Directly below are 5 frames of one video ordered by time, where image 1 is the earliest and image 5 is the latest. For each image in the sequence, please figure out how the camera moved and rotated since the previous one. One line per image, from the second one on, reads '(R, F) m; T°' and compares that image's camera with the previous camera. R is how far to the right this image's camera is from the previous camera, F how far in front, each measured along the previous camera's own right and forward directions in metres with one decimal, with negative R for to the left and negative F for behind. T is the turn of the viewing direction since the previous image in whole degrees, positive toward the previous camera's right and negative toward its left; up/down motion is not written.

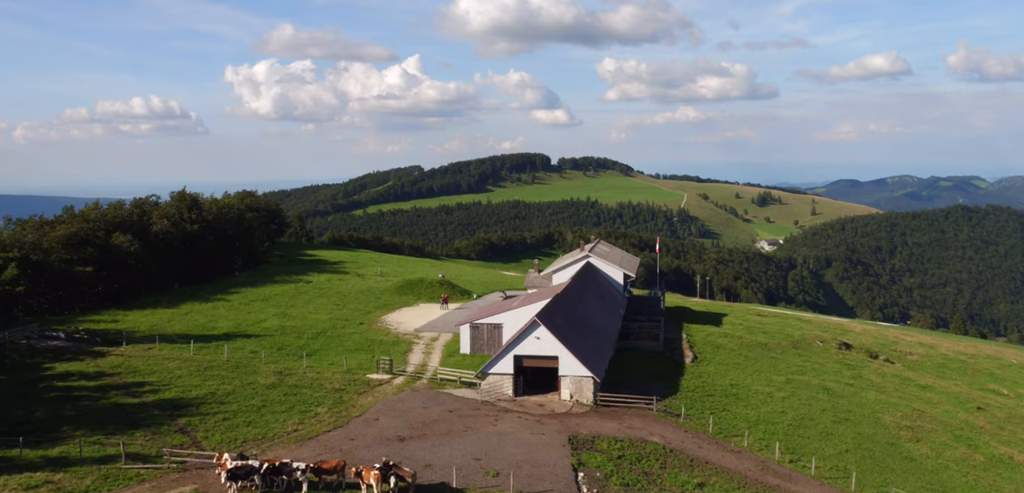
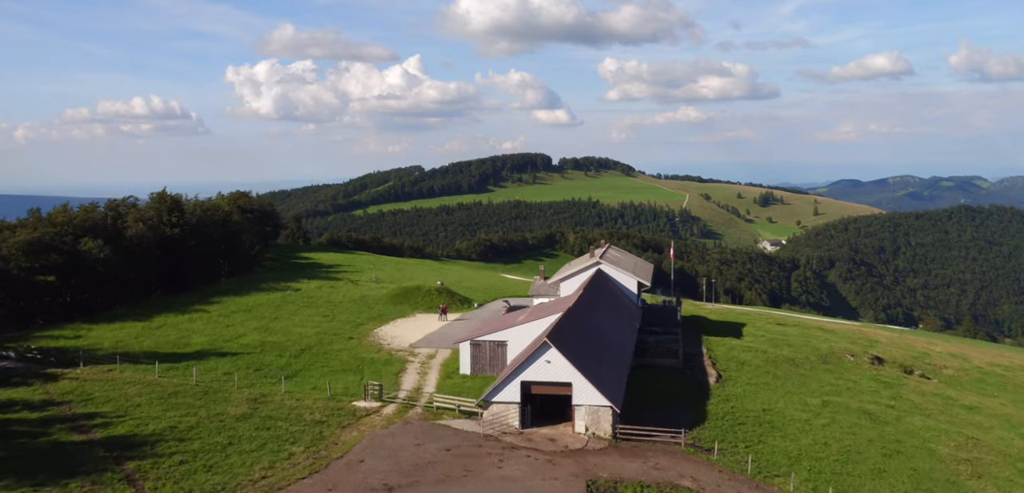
(-0.2, +5.8) m; 0°
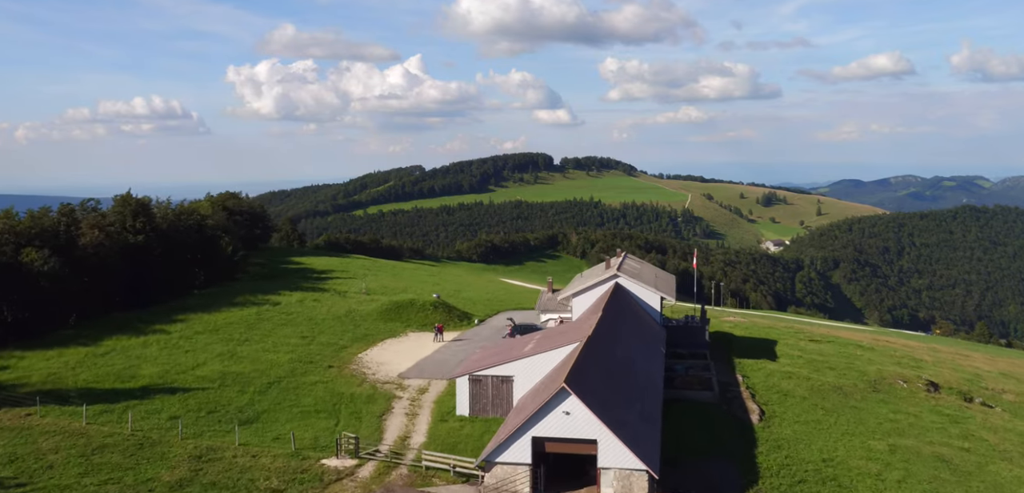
(-0.3, +8.3) m; 0°
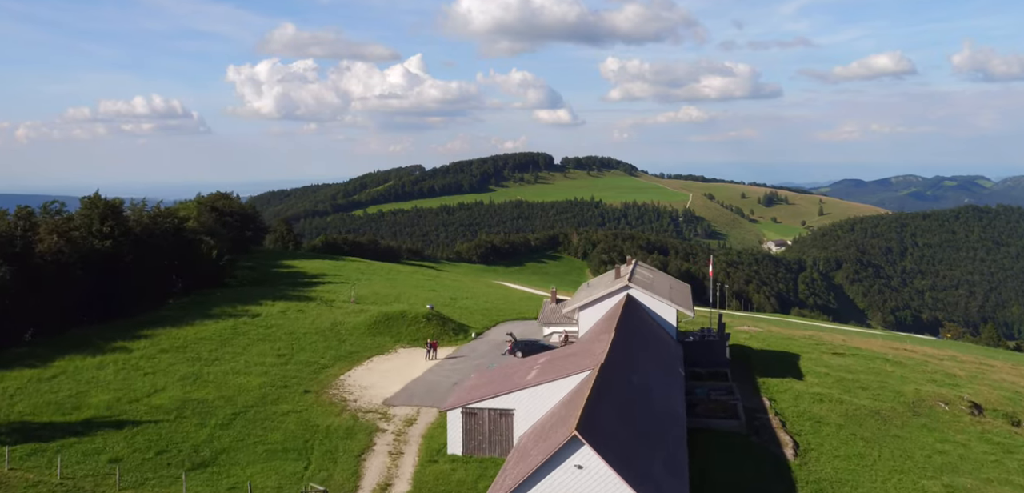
(0.0, +5.7) m; 0°
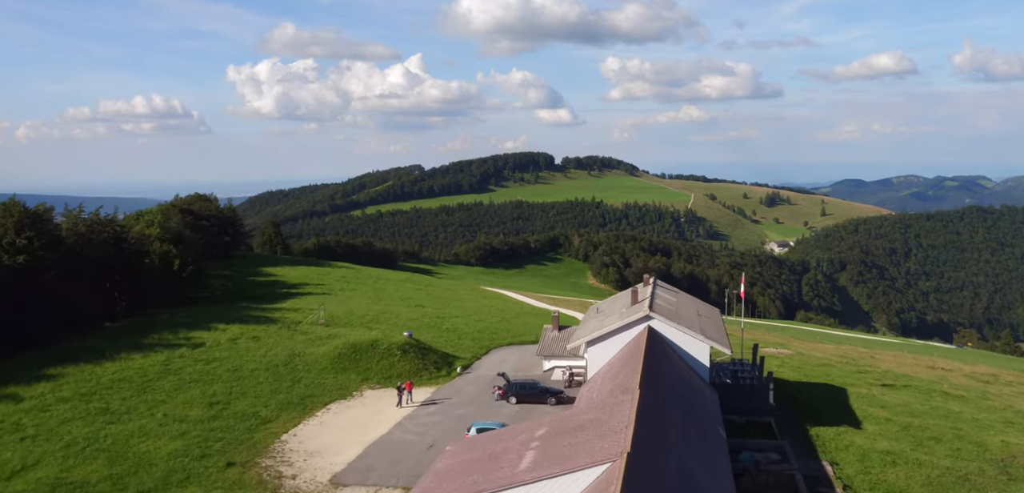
(+0.4, +10.6) m; 0°
